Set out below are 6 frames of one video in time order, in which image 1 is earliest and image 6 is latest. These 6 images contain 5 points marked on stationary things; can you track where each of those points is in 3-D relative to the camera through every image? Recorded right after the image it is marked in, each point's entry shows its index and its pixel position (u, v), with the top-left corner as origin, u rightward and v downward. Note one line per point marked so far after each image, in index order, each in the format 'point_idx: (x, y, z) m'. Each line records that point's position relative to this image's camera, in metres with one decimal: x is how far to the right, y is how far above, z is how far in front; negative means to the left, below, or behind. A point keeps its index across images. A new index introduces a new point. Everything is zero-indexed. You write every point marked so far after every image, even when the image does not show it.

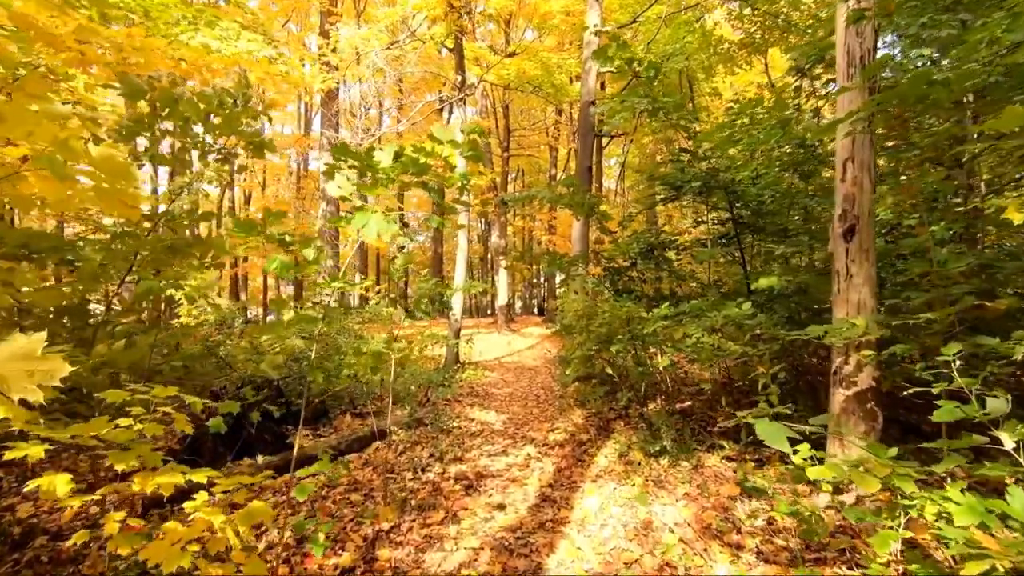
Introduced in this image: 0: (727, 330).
0: (+1.8, -0.4, +4.8) m
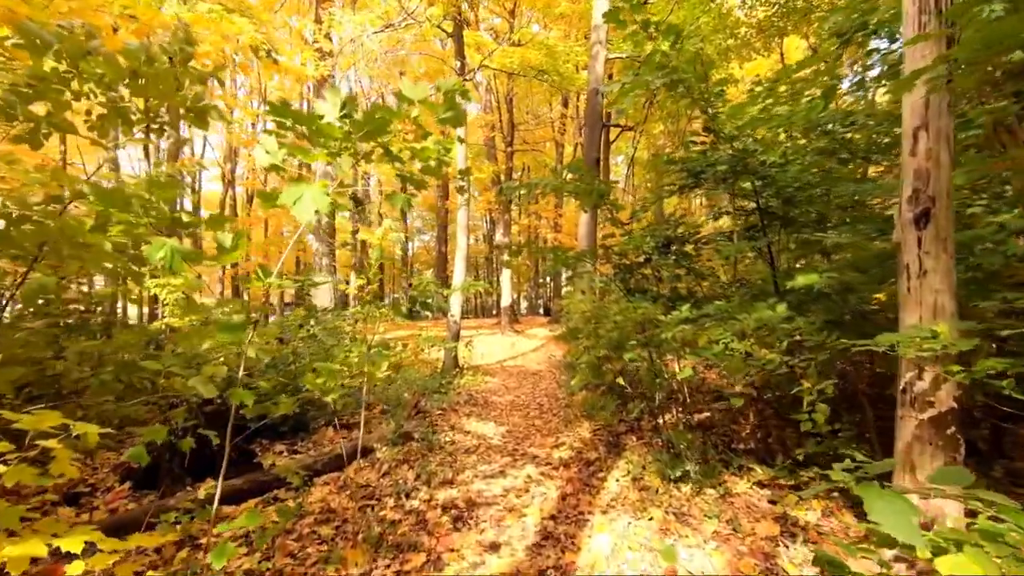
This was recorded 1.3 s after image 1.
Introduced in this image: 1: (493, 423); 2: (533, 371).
0: (+1.8, -0.4, +4.1) m
1: (-0.2, -1.6, +6.7) m
2: (+0.4, -1.5, +10.3) m
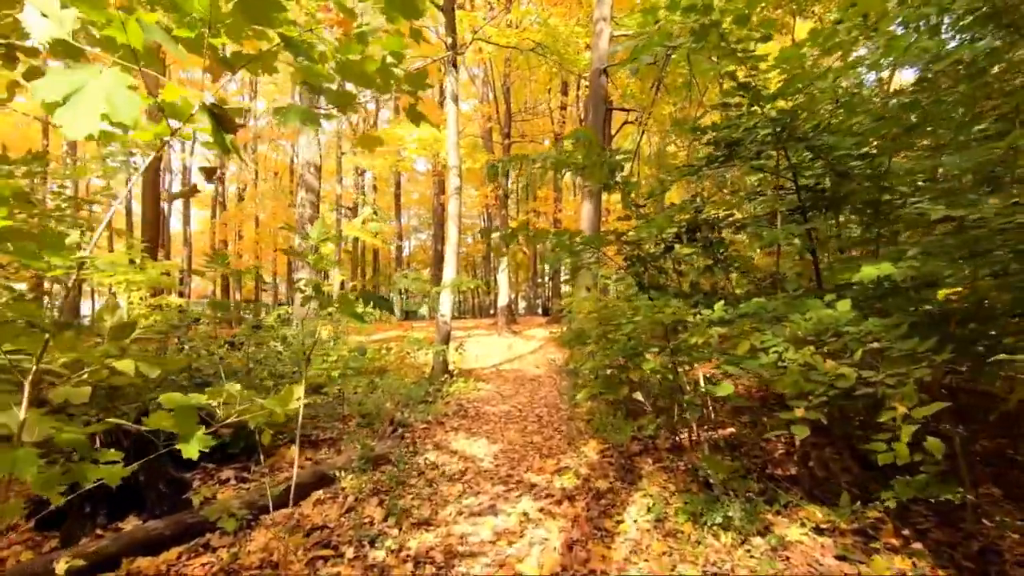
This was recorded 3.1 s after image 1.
0: (+1.8, -0.3, +3.2) m
1: (-0.3, -1.6, +5.8) m
2: (+0.3, -1.5, +9.4) m
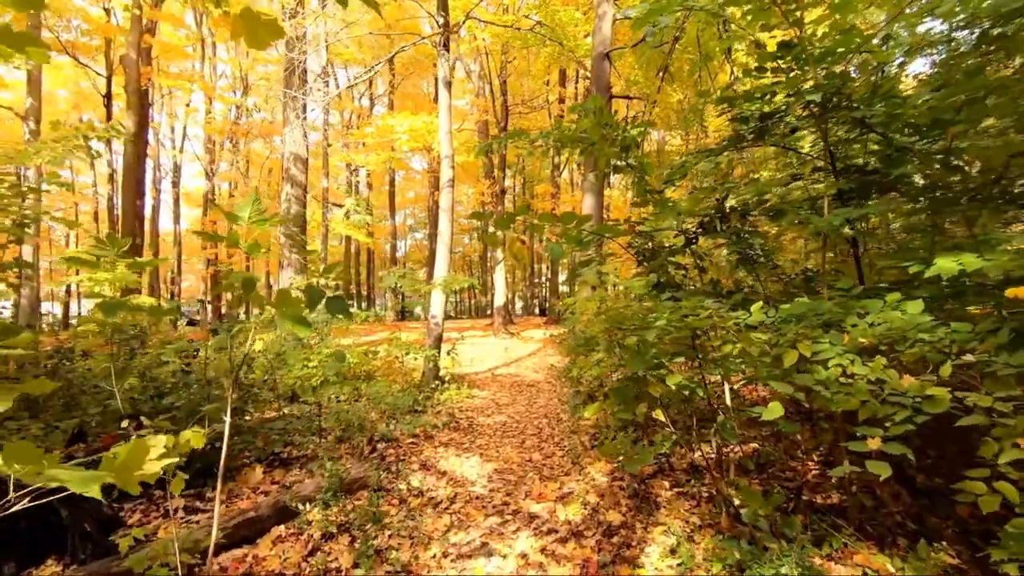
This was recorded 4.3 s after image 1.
0: (+1.7, -0.3, +2.6) m
1: (-0.3, -1.6, +5.2) m
2: (+0.3, -1.5, +8.8) m
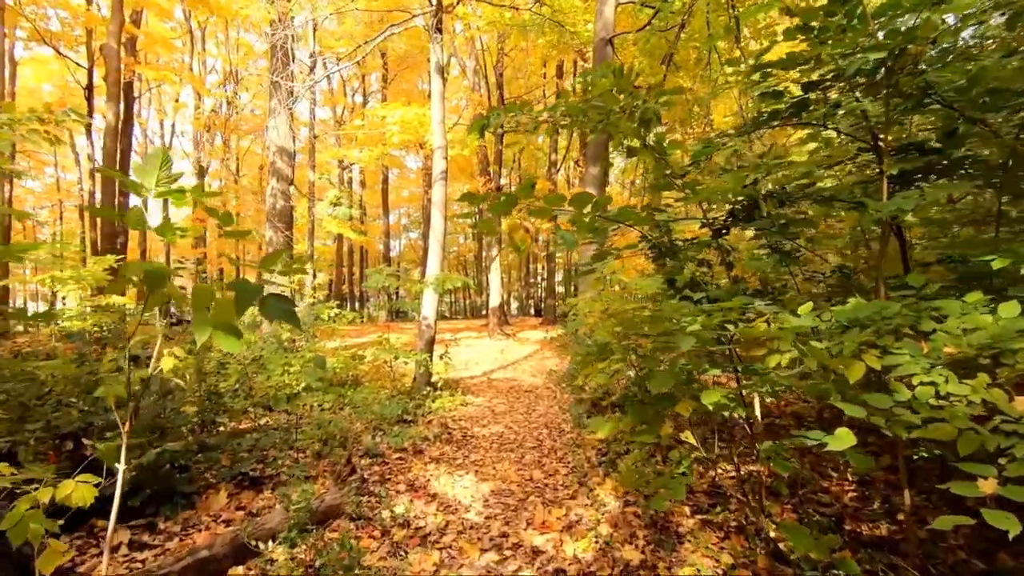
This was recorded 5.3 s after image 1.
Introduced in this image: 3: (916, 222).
0: (+1.8, -0.3, +2.1) m
1: (-0.3, -1.6, +4.7) m
2: (+0.2, -1.5, +8.2) m
3: (+2.2, +0.4, +3.1) m
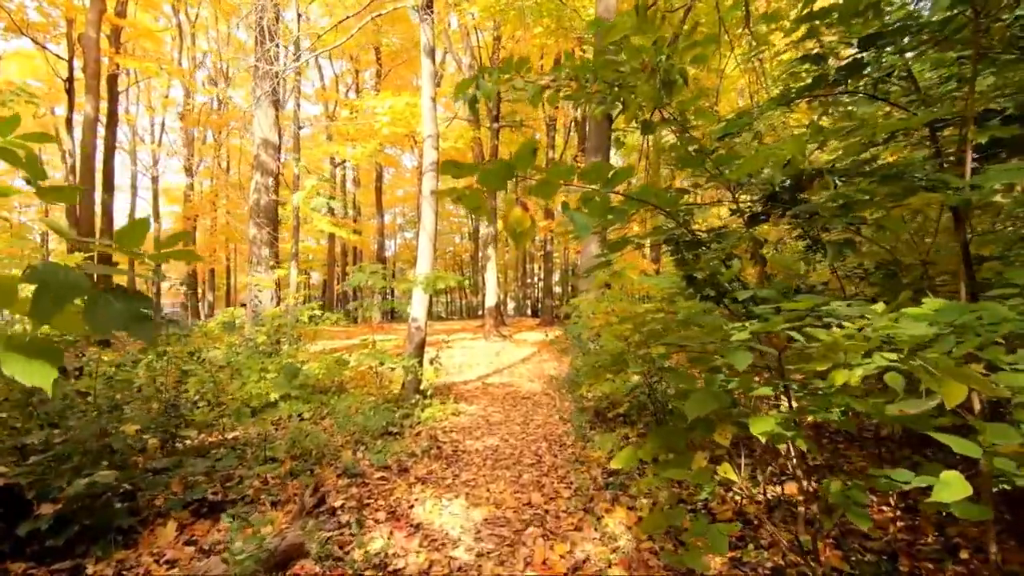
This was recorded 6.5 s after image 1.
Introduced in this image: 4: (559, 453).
0: (+1.7, -0.3, +1.6) m
1: (-0.4, -1.5, +4.1) m
2: (+0.2, -1.5, +7.7) m
3: (+2.2, +0.4, +2.6) m
4: (+0.4, -1.5, +5.0) m
